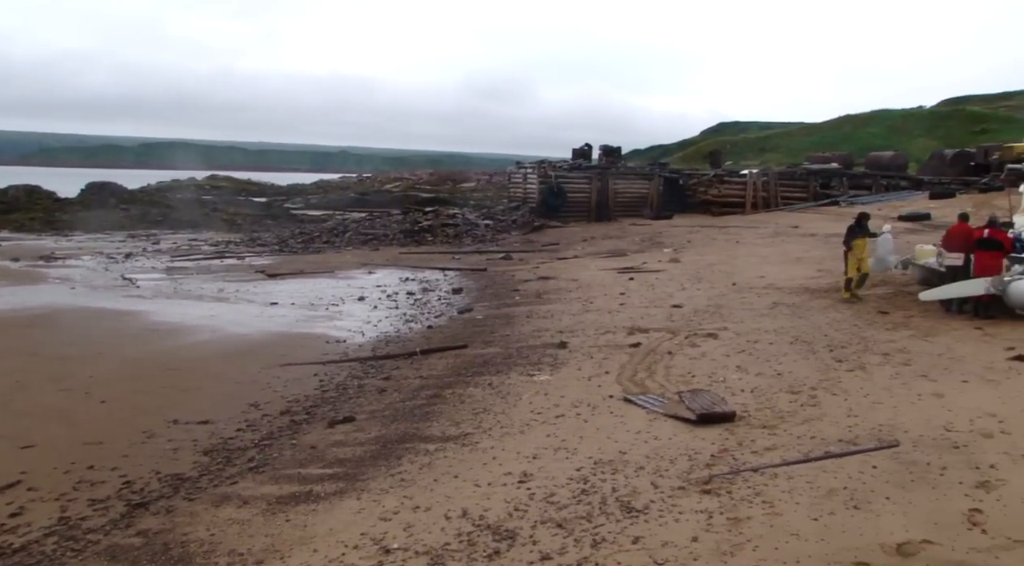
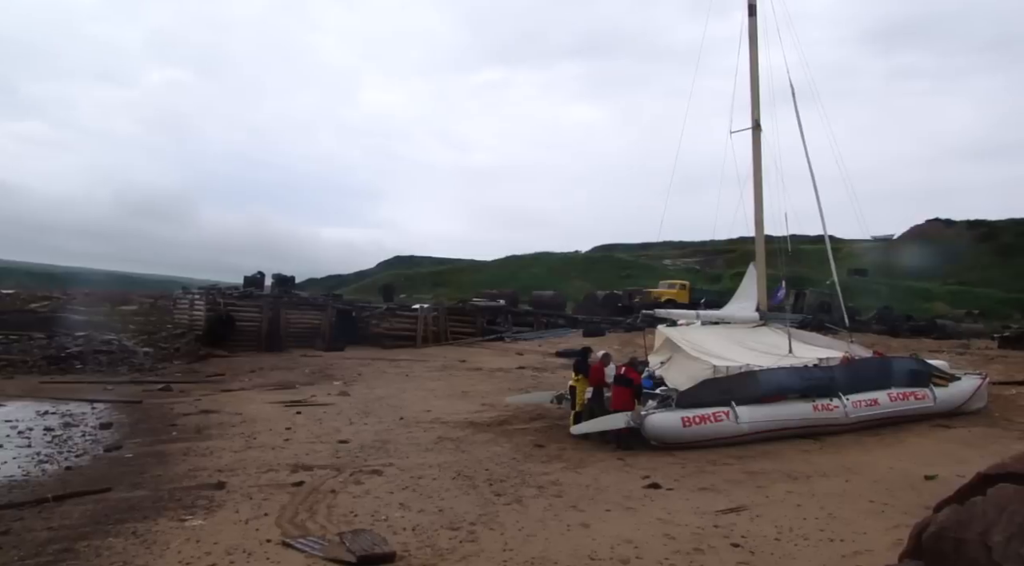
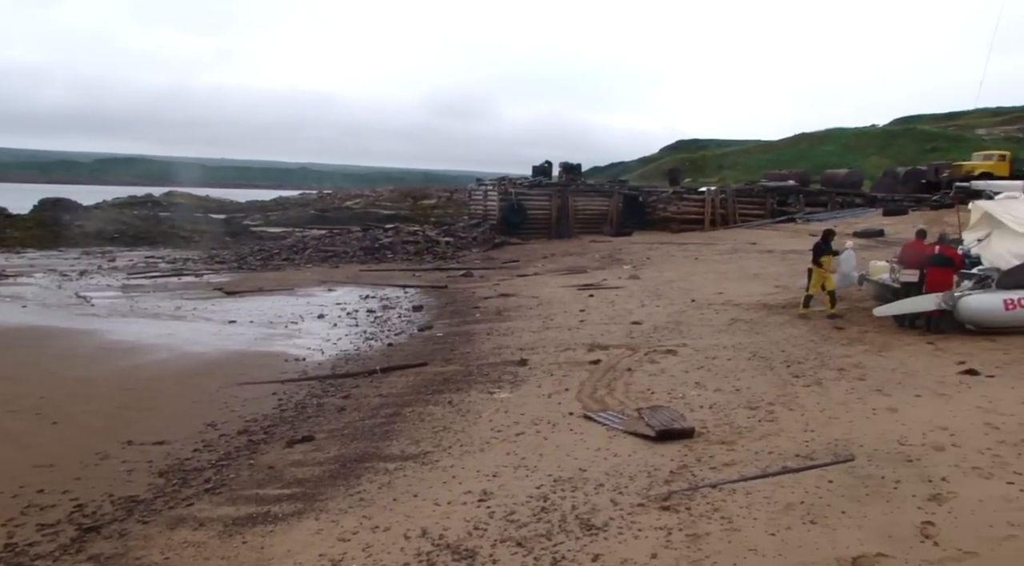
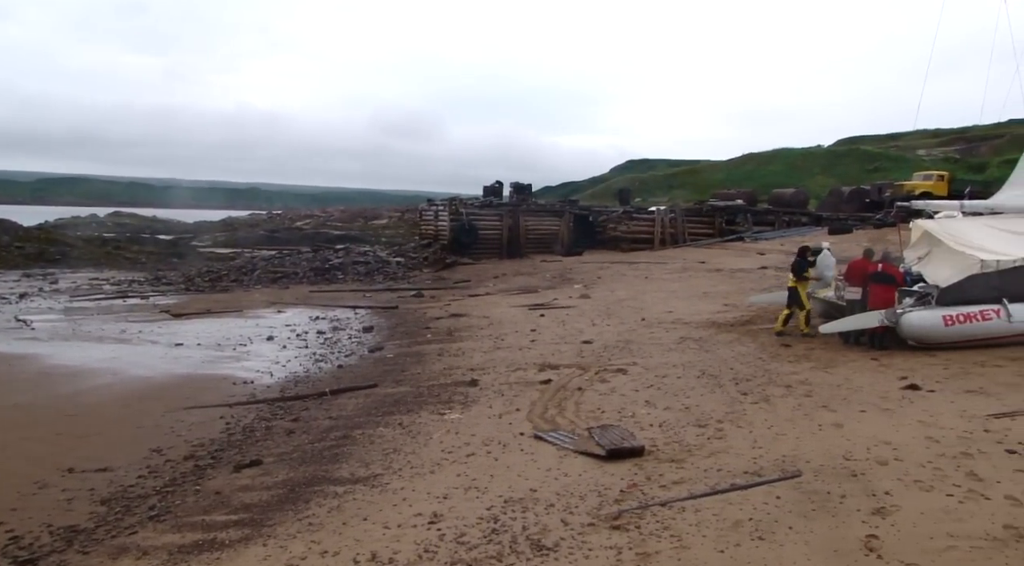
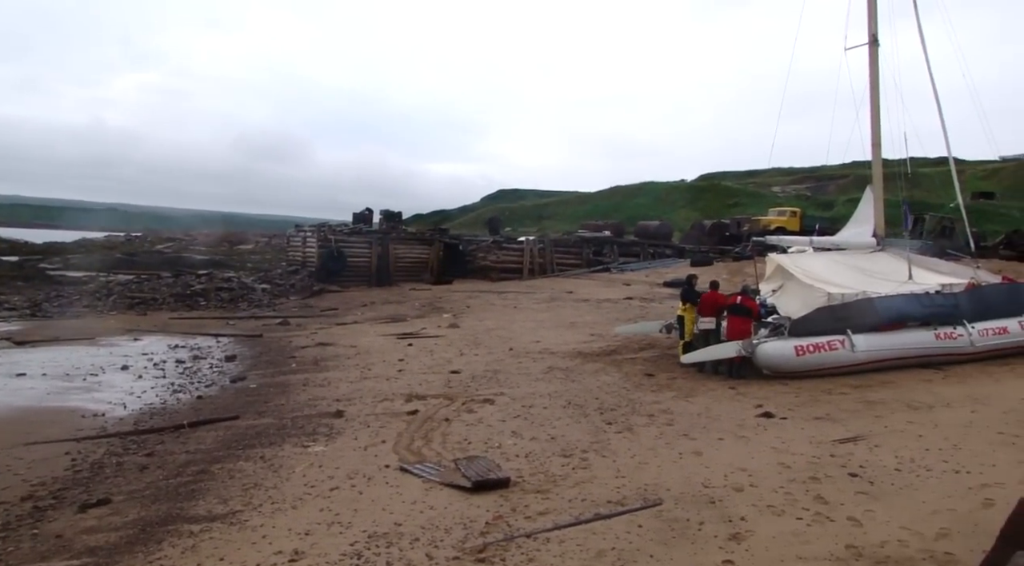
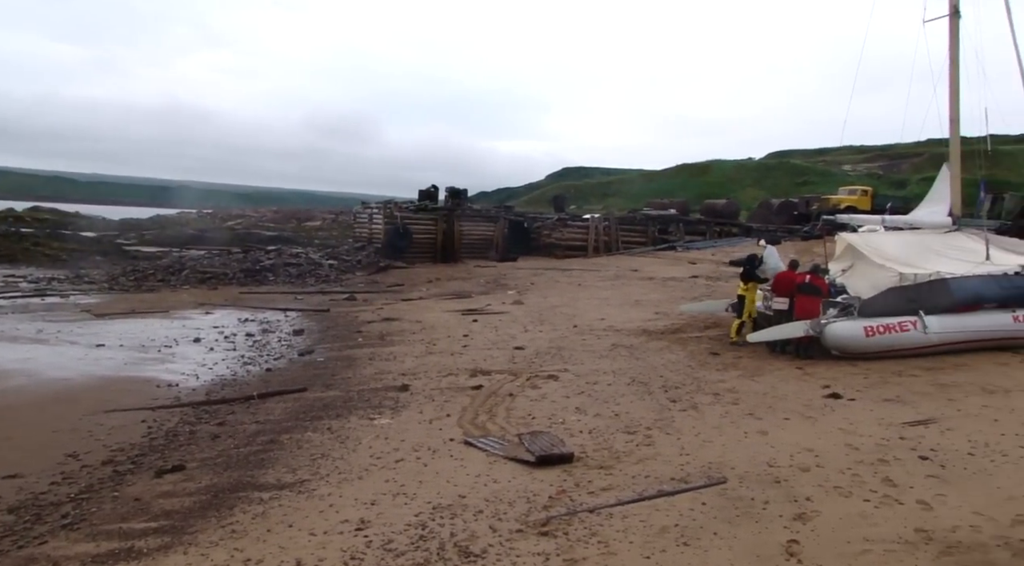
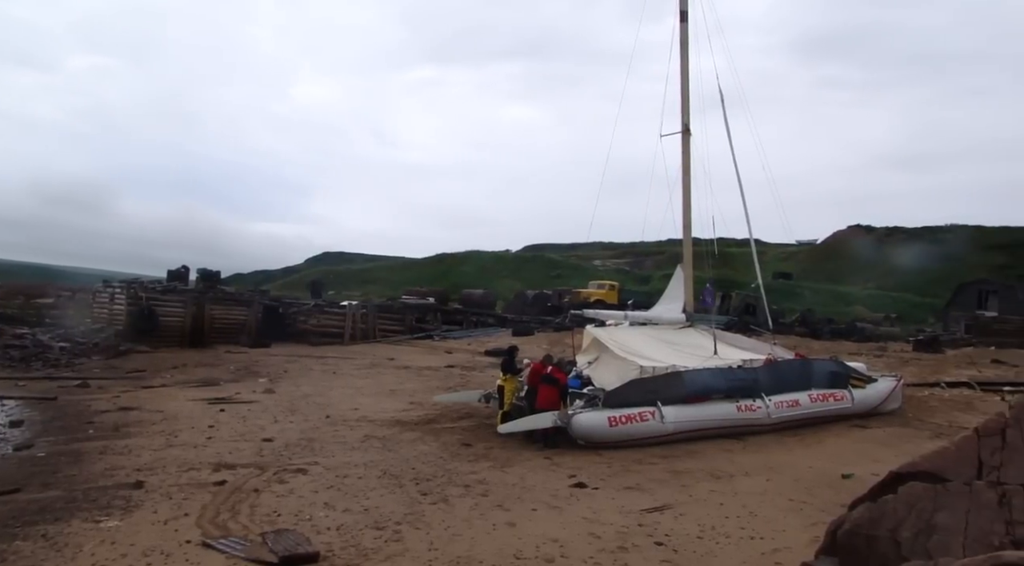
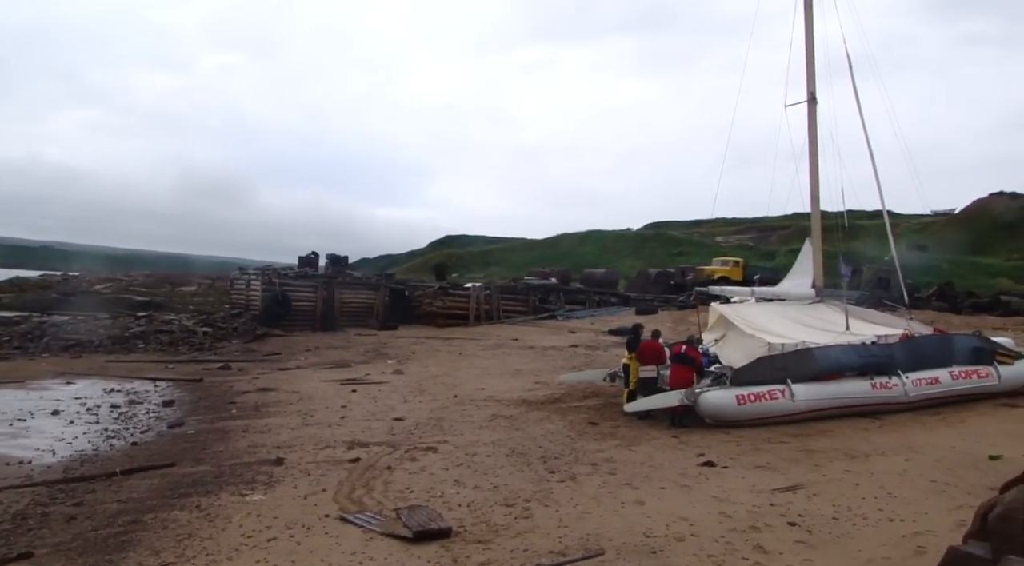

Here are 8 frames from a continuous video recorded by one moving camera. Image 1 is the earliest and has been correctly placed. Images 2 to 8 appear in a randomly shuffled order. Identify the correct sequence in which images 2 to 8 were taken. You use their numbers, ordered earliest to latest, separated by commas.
3, 4, 6, 5, 8, 2, 7
